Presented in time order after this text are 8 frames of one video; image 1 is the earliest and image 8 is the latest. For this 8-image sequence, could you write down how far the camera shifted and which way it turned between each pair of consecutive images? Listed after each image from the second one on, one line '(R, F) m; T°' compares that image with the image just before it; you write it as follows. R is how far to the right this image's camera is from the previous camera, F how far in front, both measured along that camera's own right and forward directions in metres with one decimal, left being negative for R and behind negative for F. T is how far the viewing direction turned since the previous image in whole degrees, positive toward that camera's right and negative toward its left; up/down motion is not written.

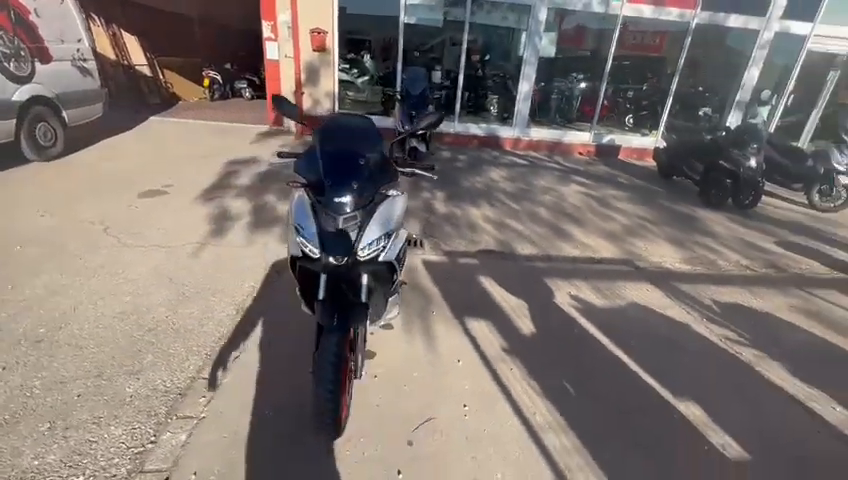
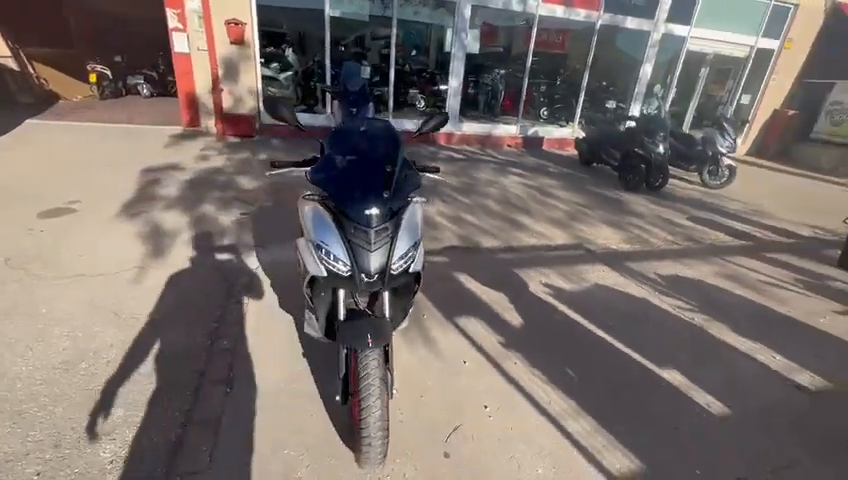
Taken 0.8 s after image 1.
(-0.5, +0.1) m; +11°
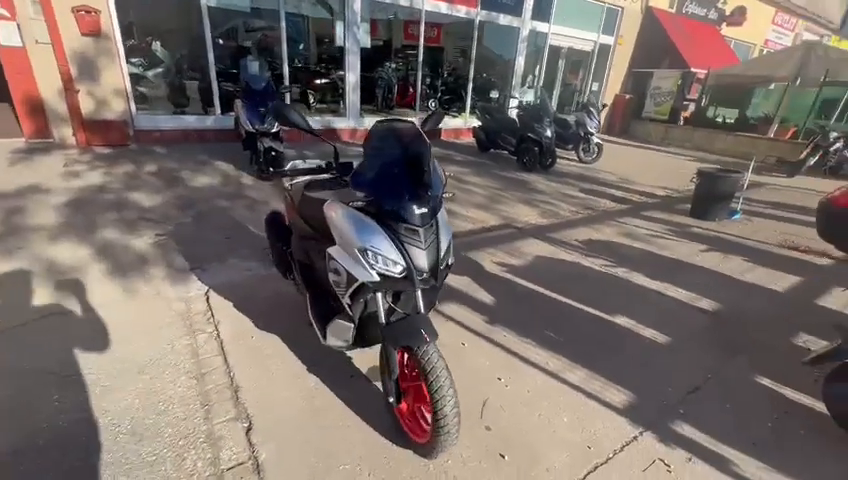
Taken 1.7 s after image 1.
(-0.7, 0.0) m; +16°
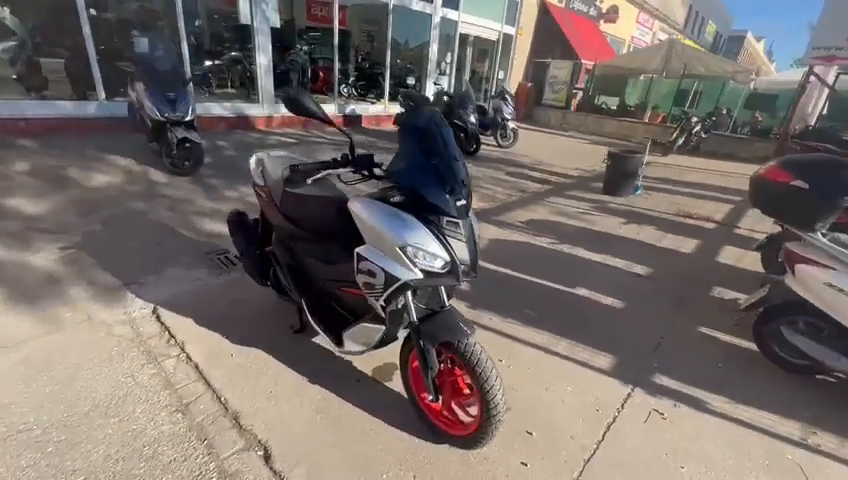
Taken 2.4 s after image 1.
(-0.5, +0.1) m; +13°
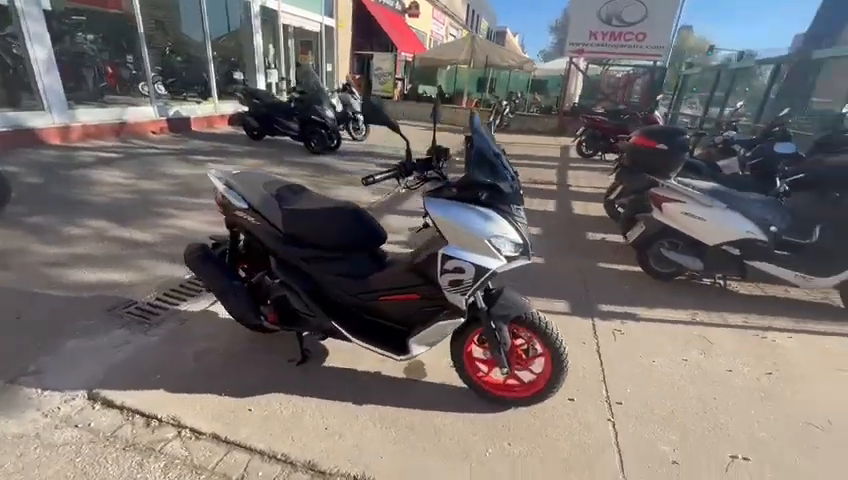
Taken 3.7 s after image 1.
(-1.0, +0.1) m; +24°
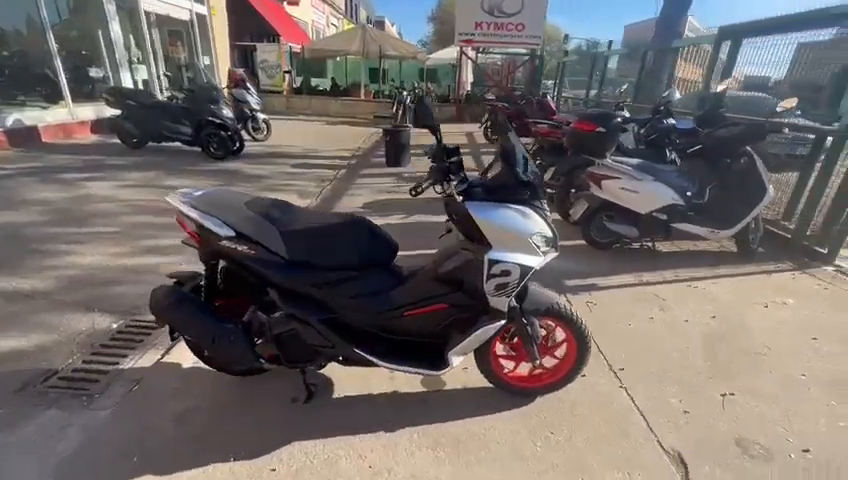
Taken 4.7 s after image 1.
(-0.6, +0.2) m; +14°
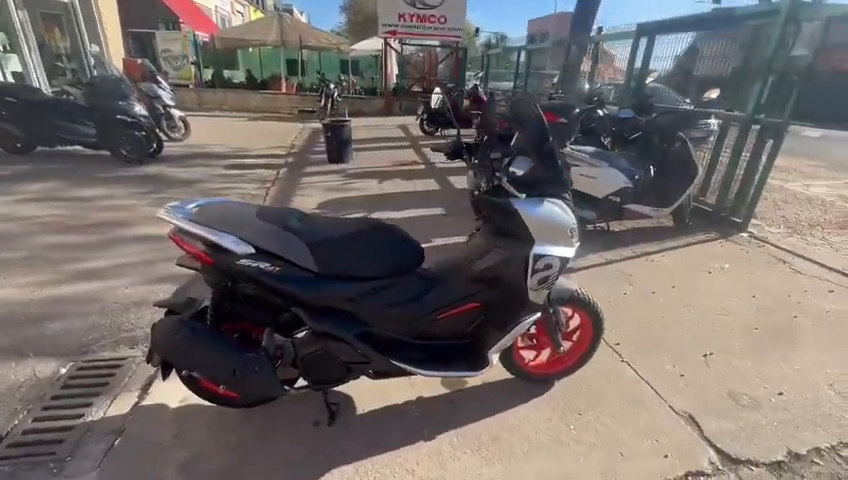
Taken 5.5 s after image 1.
(-0.5, +0.1) m; +11°
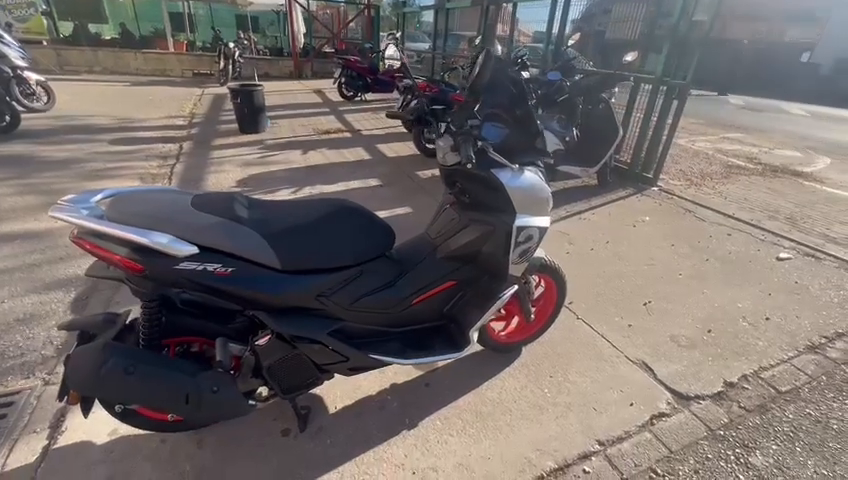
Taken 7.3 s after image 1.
(-0.2, +0.2) m; +11°
